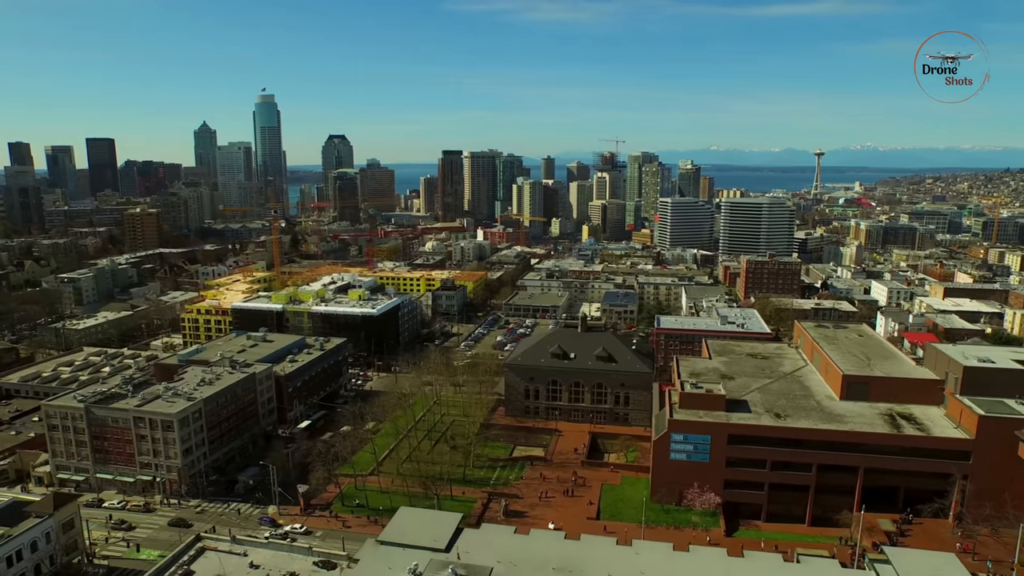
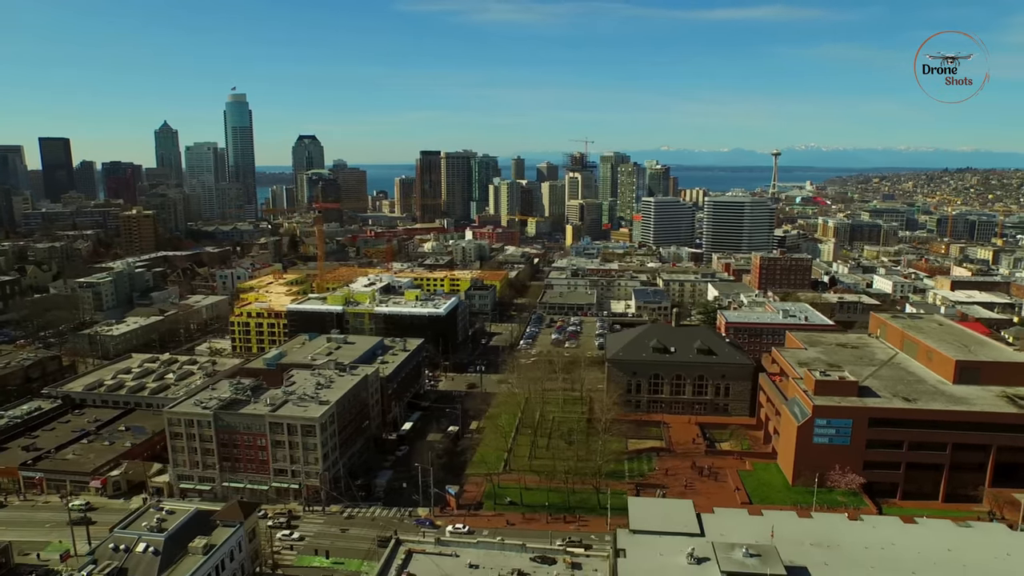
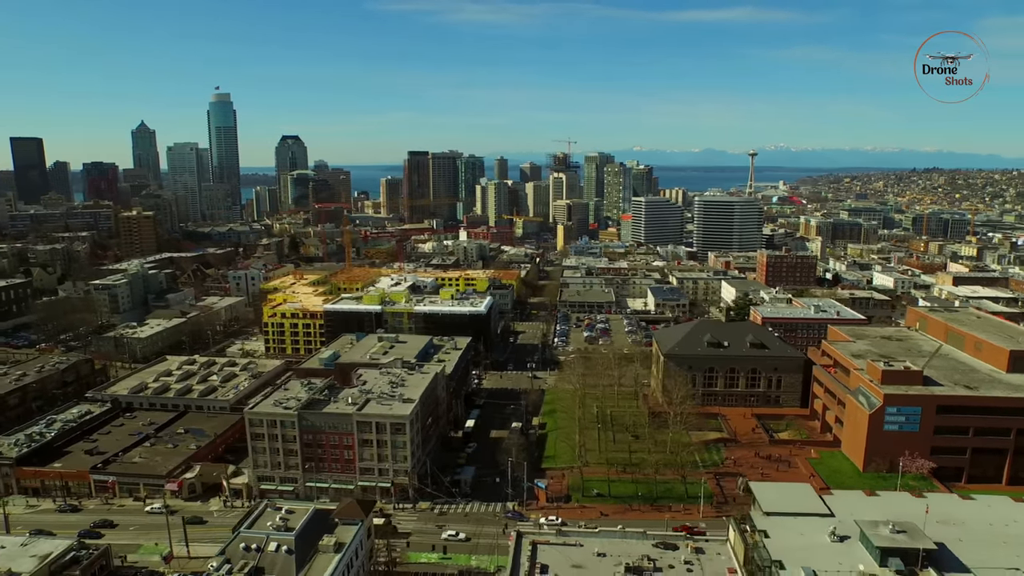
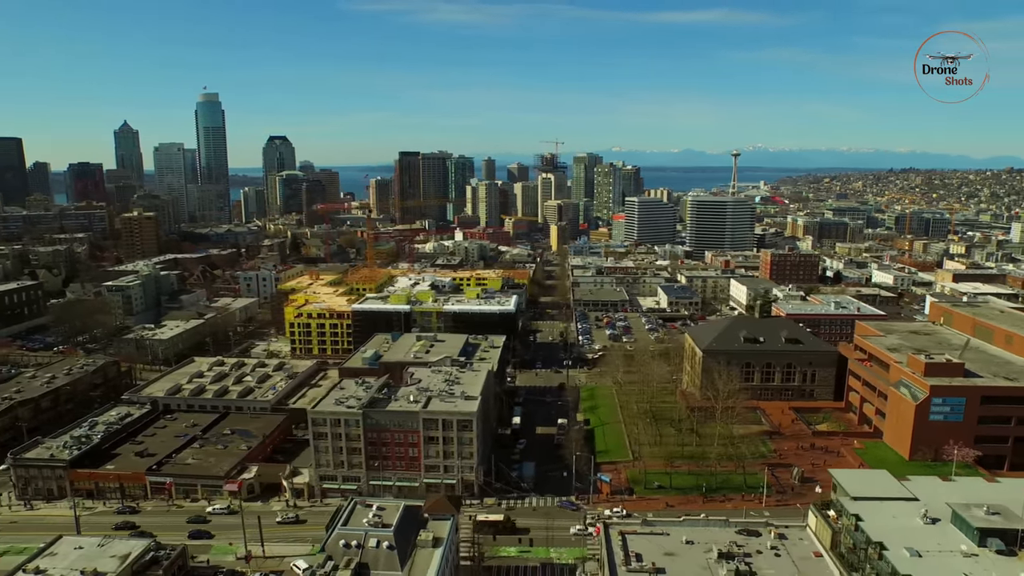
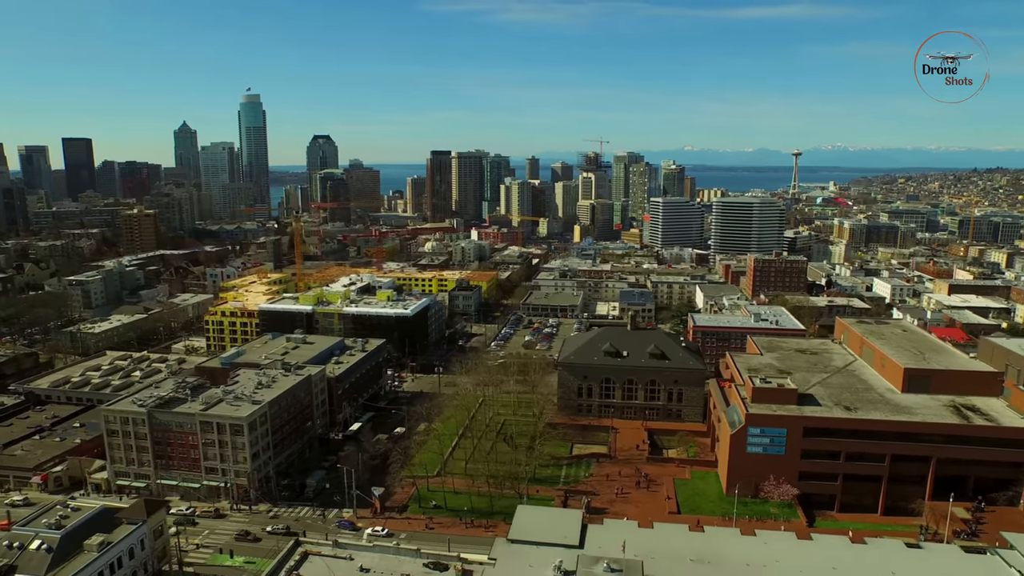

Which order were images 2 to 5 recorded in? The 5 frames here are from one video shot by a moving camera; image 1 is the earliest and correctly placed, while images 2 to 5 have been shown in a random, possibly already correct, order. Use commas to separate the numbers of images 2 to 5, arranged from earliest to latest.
5, 2, 3, 4
